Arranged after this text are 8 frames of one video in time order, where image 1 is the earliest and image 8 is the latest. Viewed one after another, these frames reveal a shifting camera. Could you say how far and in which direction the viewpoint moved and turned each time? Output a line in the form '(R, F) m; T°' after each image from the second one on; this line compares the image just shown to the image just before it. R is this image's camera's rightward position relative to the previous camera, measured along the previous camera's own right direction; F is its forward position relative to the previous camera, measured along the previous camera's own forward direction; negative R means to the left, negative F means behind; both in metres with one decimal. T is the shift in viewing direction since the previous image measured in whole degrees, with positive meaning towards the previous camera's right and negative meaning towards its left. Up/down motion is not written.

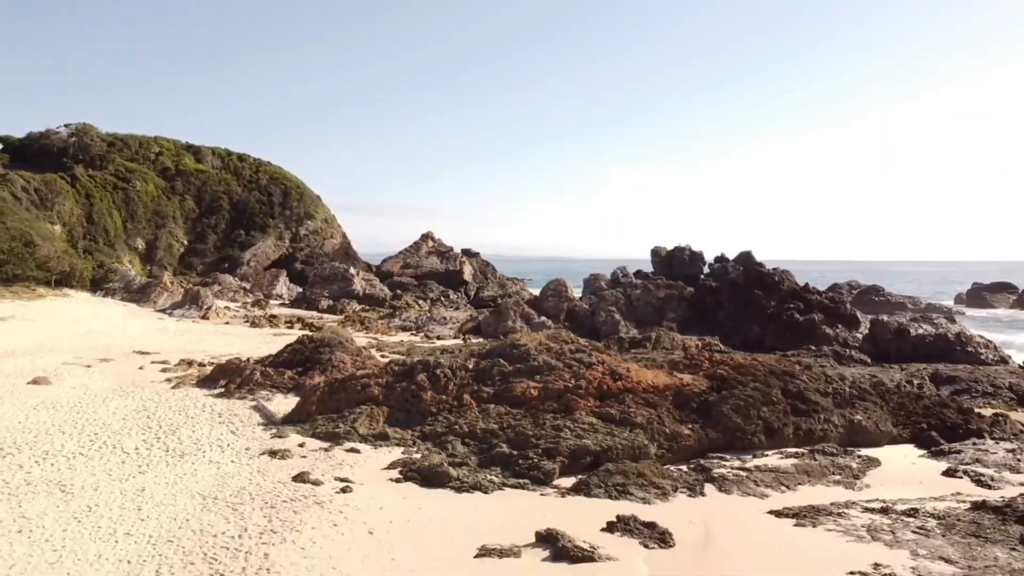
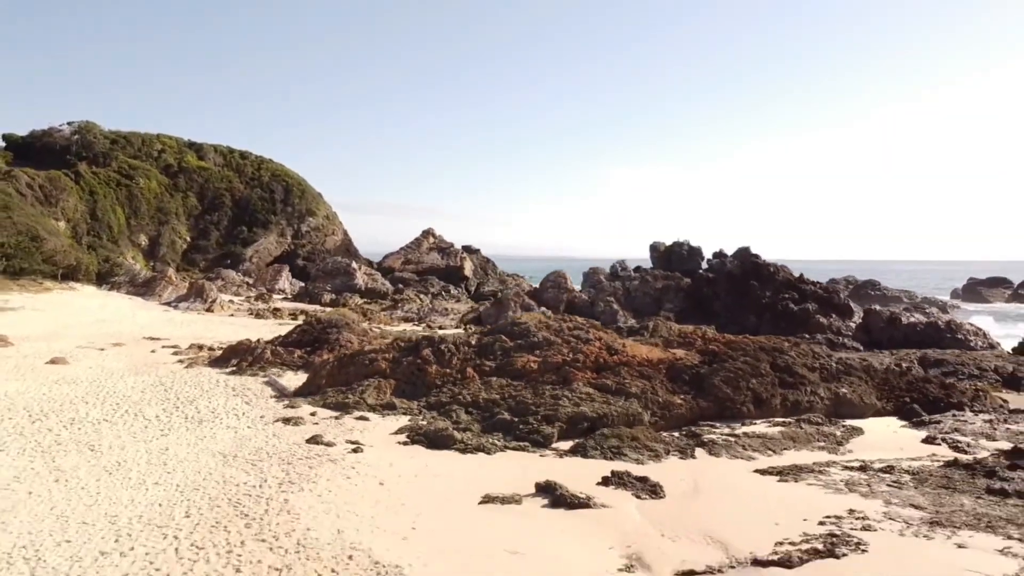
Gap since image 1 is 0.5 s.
(0.0, -0.8) m; 0°
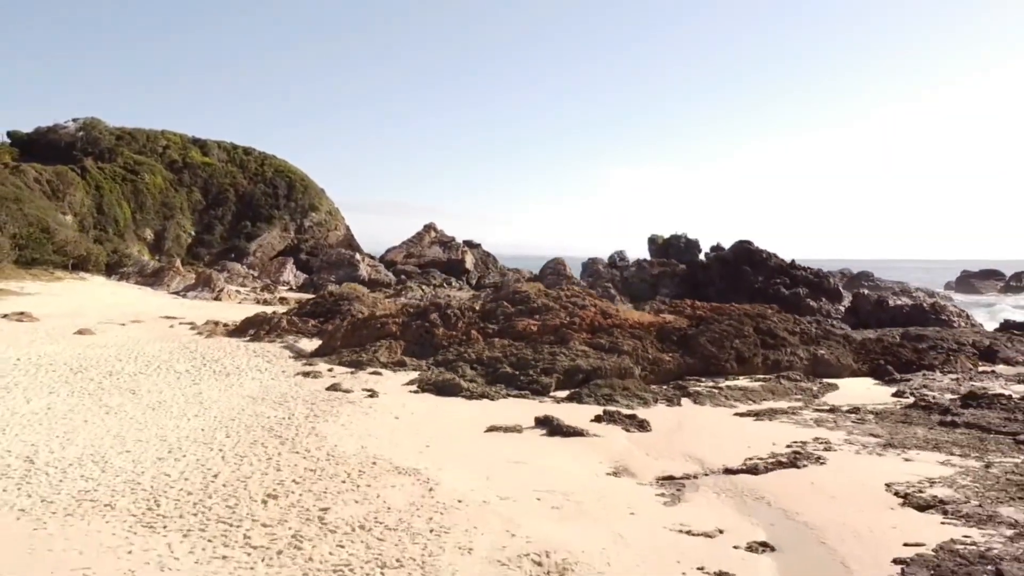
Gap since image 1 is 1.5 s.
(0.0, -1.4) m; 0°
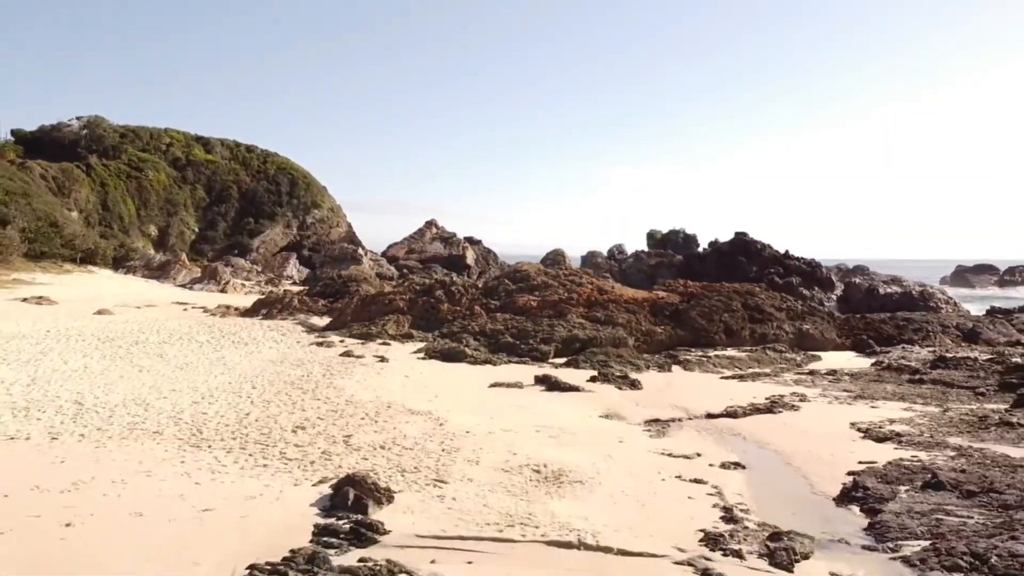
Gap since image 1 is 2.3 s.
(0.0, -1.1) m; 0°
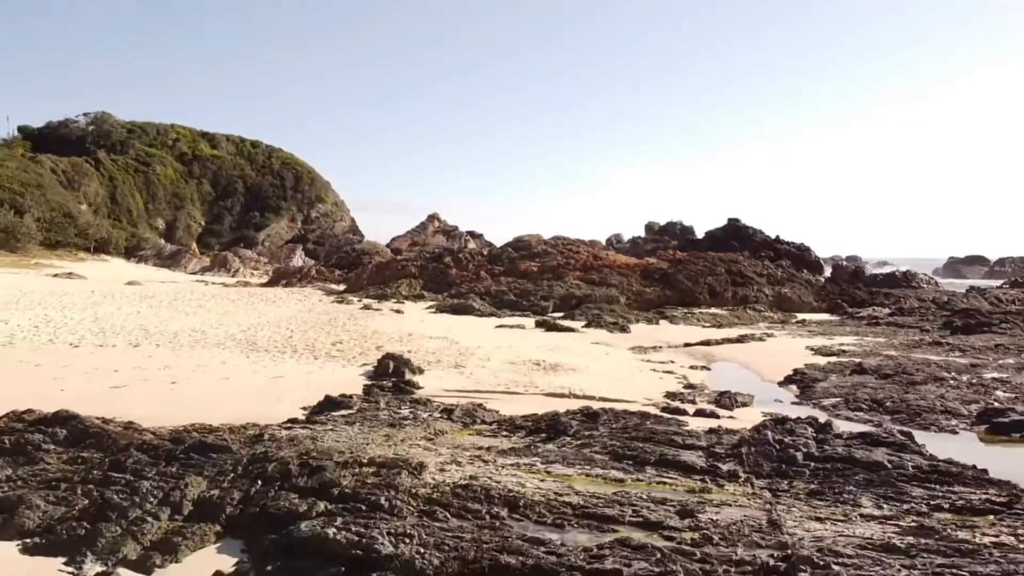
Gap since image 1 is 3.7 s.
(0.0, -1.8) m; 0°
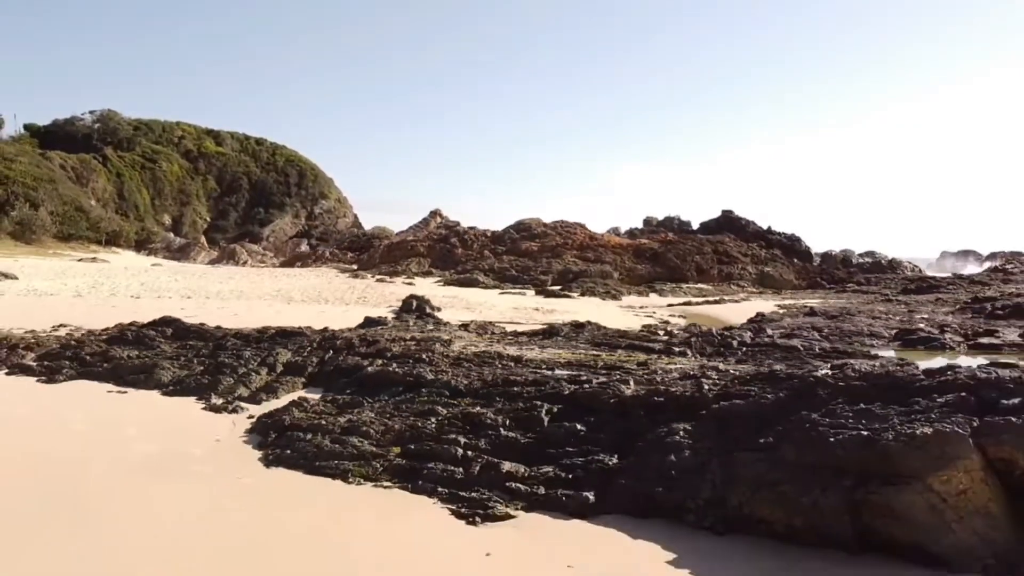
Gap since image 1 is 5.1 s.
(0.0, -1.7) m; 0°
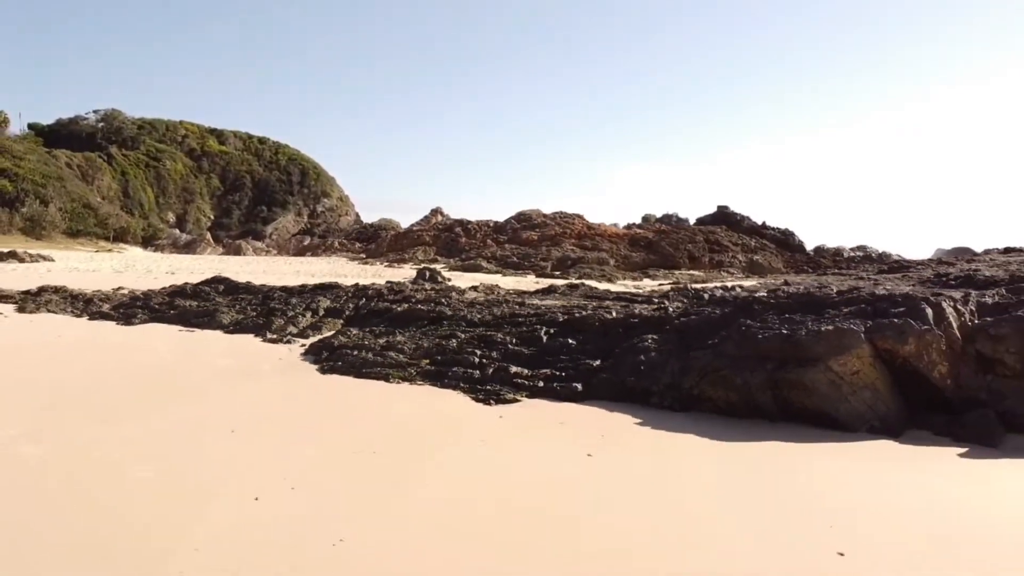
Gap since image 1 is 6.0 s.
(0.0, -1.2) m; 0°
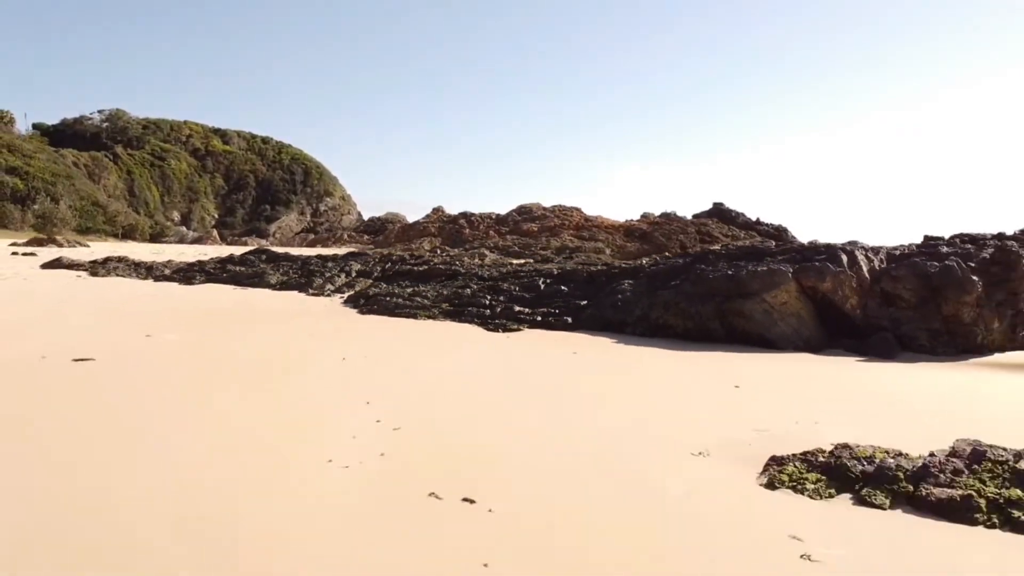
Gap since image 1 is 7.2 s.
(0.0, -1.3) m; 0°
